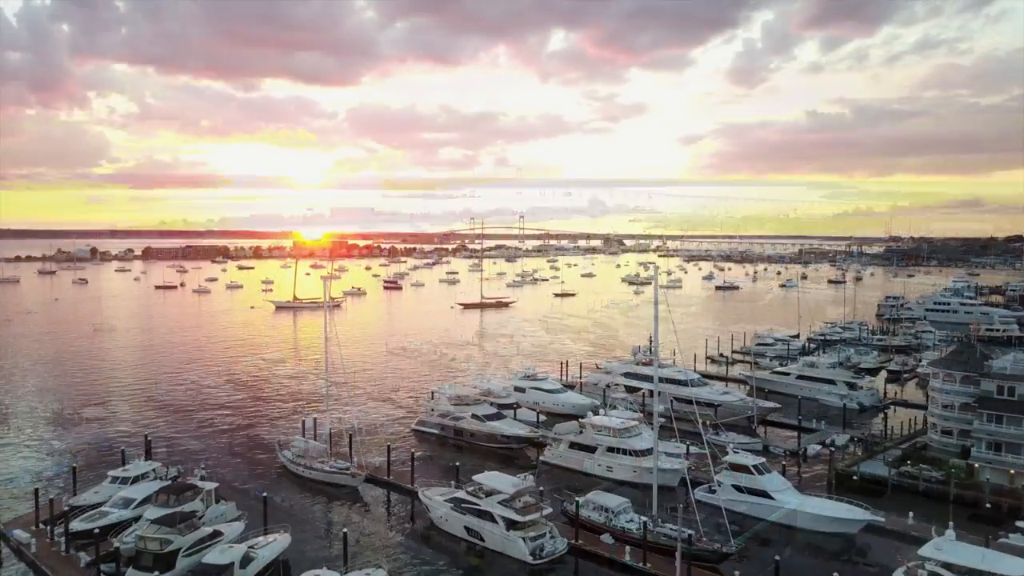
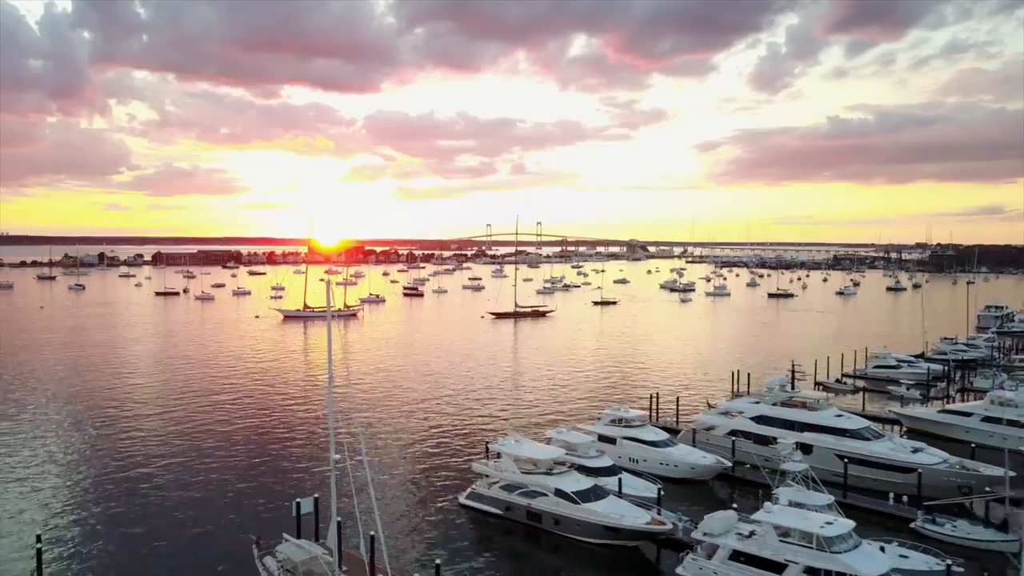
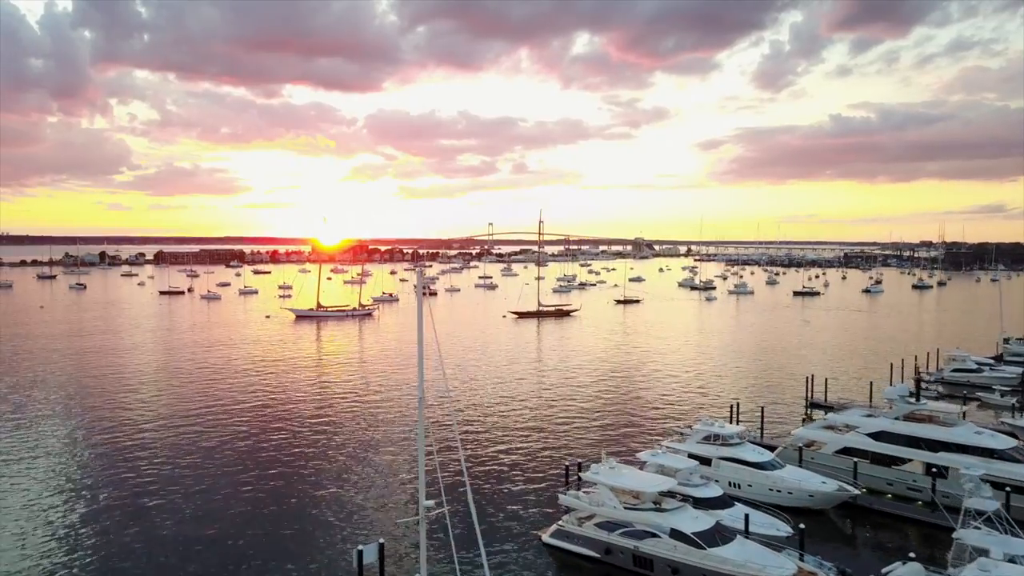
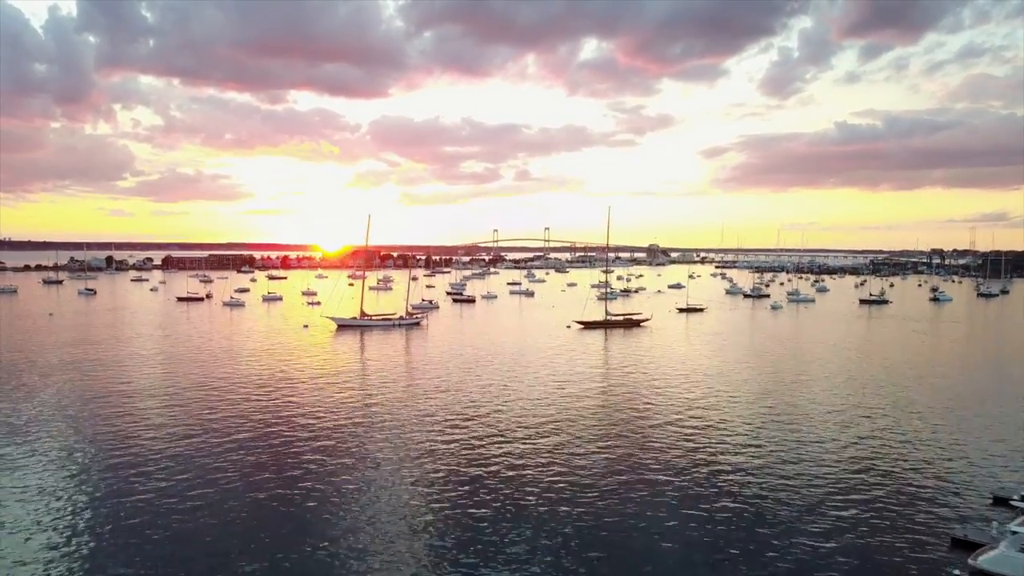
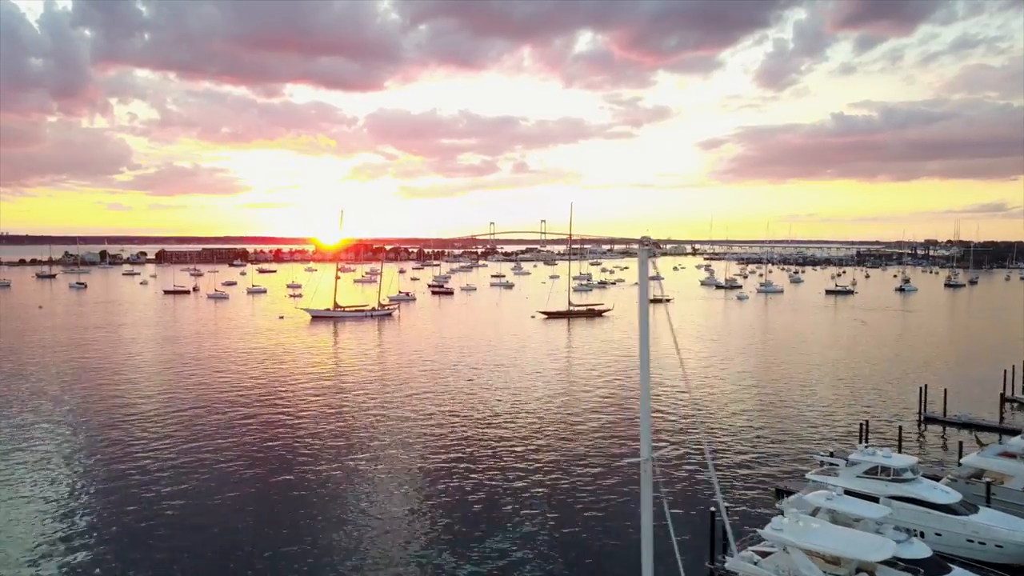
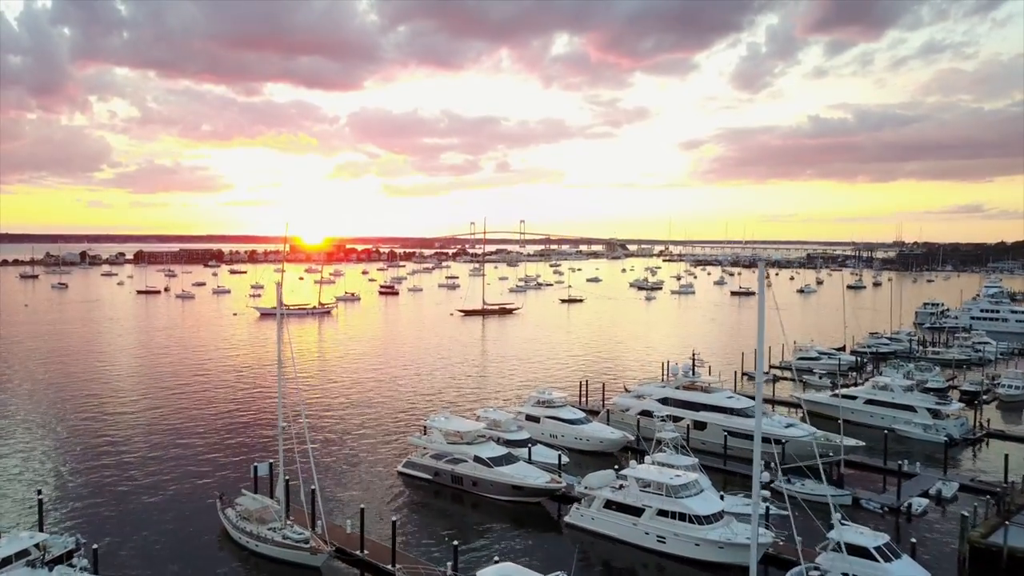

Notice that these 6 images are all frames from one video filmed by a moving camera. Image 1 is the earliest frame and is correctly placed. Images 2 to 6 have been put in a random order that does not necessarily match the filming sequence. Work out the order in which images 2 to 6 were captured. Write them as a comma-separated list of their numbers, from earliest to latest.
6, 2, 3, 5, 4
